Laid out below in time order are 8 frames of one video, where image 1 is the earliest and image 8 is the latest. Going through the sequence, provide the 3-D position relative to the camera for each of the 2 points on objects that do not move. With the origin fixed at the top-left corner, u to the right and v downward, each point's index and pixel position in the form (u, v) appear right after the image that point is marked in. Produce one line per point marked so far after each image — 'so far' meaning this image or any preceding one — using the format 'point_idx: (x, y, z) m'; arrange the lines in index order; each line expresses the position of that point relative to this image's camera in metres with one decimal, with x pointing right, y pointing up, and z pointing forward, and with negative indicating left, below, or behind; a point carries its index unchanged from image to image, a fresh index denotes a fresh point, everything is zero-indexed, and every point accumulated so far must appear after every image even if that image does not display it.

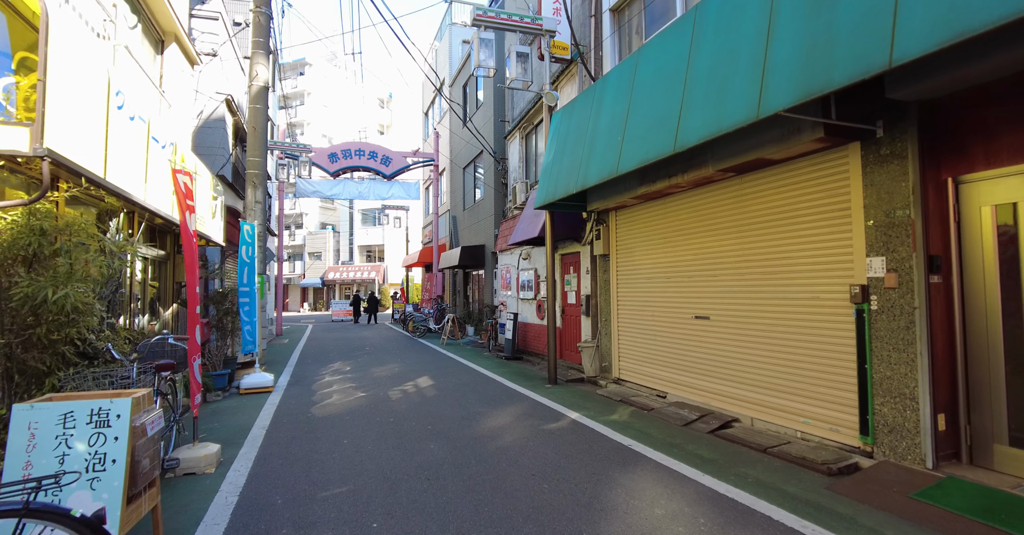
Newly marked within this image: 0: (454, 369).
0: (-1.2, -2.1, +9.9) m
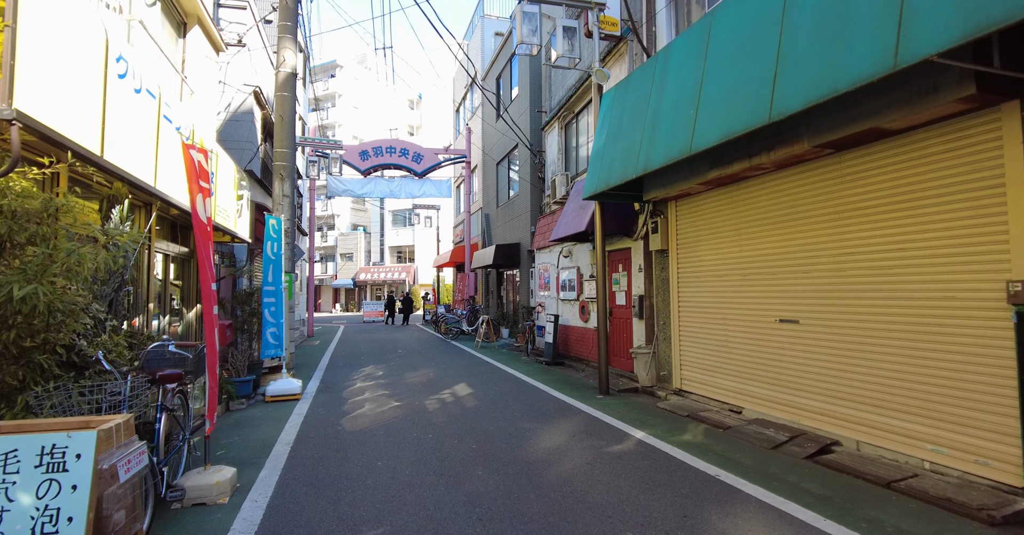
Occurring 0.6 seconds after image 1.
0: (-0.4, -2.1, +9.1) m
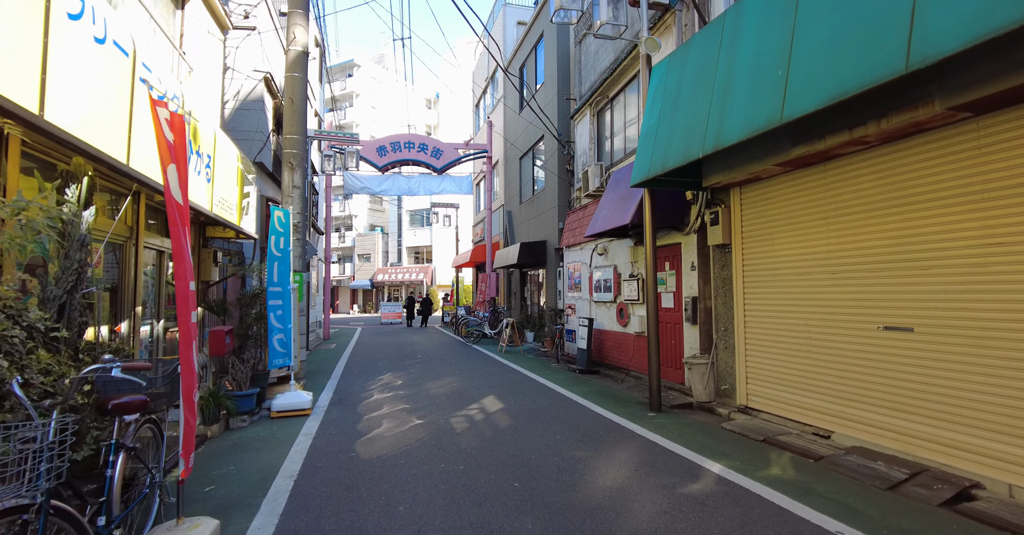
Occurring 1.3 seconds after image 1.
0: (+0.2, -2.1, +8.2) m
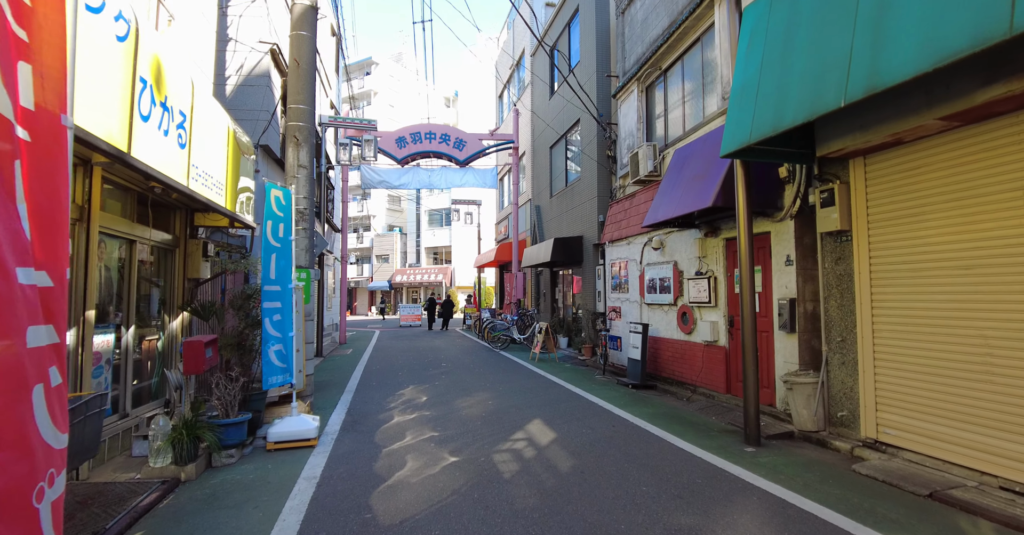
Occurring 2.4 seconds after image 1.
0: (+0.9, -2.0, +6.7) m
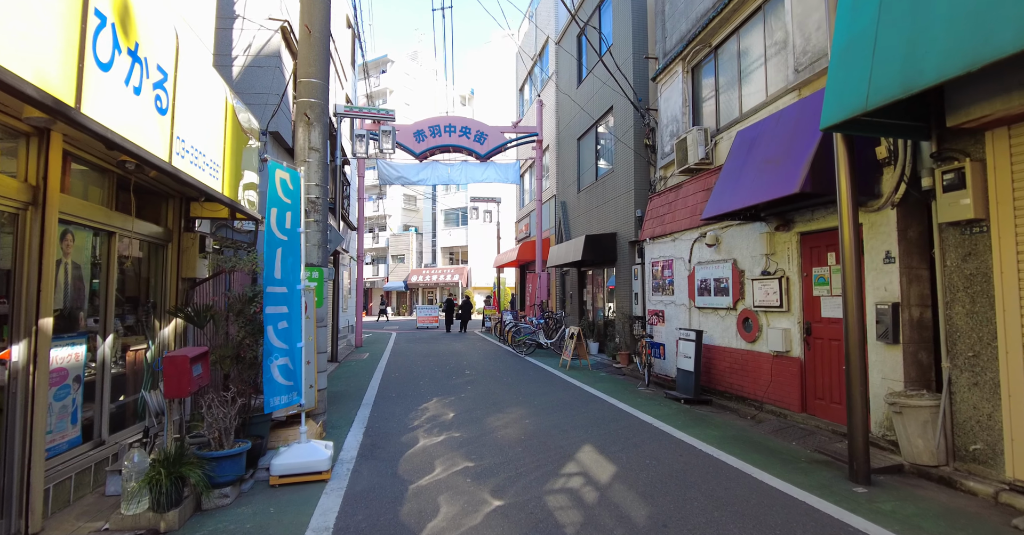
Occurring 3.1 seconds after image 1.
0: (+1.4, -2.0, +5.8) m
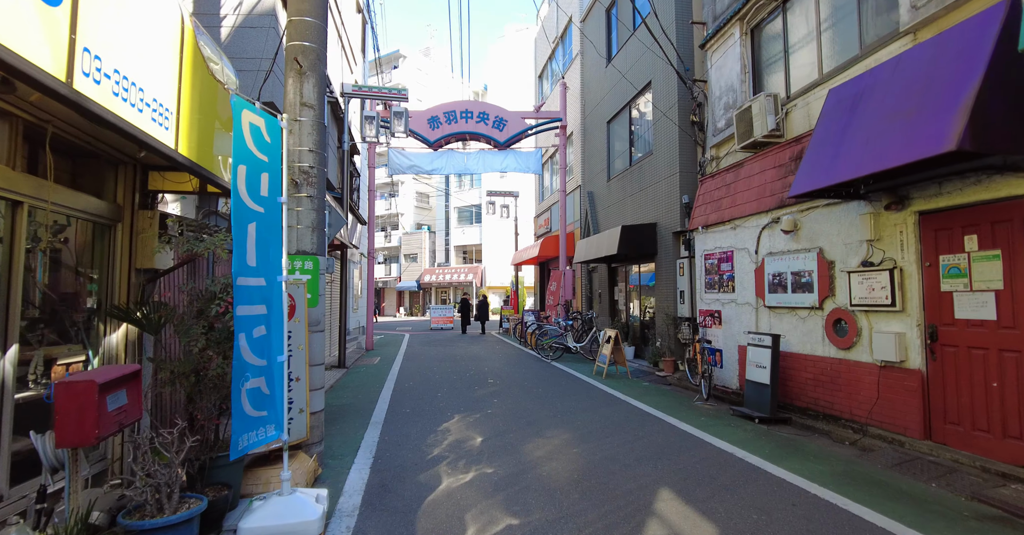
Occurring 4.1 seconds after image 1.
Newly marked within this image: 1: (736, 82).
0: (+1.8, -1.8, +4.5) m
1: (+3.8, +3.2, +8.3) m
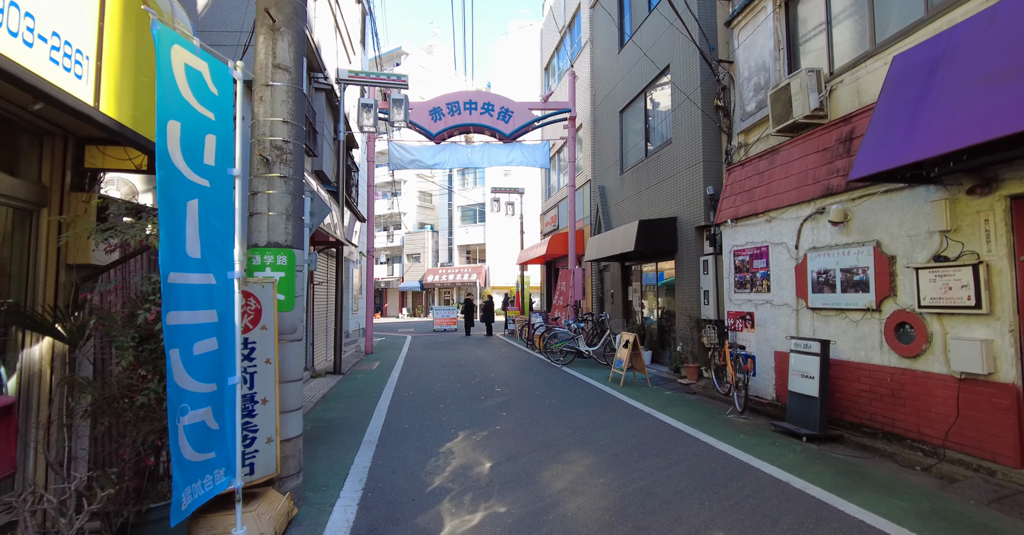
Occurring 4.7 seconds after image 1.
0: (+2.0, -1.8, +3.7) m
1: (+4.0, +3.2, +7.5) m
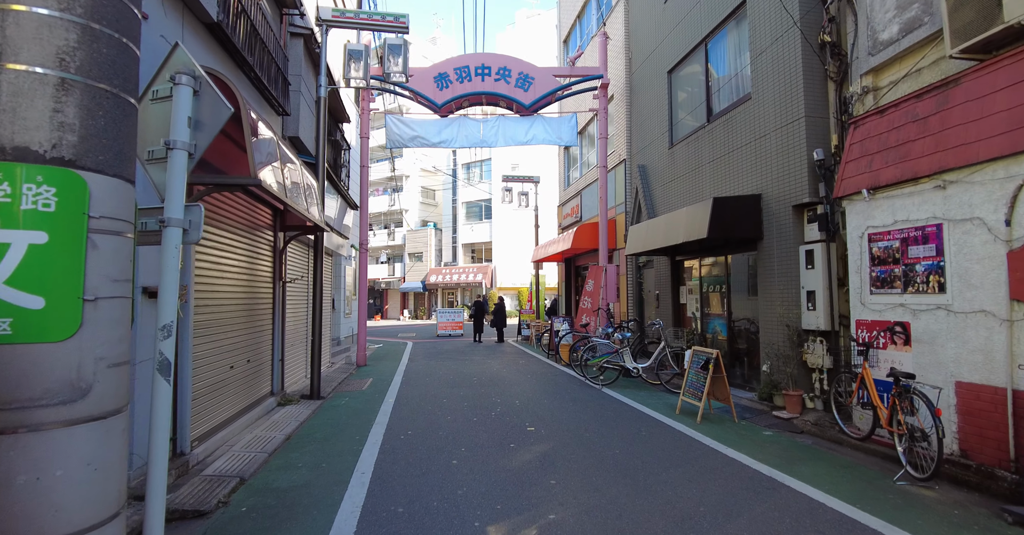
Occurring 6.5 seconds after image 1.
0: (+2.4, -1.7, +1.3) m
1: (+4.5, +3.4, +5.1) m
